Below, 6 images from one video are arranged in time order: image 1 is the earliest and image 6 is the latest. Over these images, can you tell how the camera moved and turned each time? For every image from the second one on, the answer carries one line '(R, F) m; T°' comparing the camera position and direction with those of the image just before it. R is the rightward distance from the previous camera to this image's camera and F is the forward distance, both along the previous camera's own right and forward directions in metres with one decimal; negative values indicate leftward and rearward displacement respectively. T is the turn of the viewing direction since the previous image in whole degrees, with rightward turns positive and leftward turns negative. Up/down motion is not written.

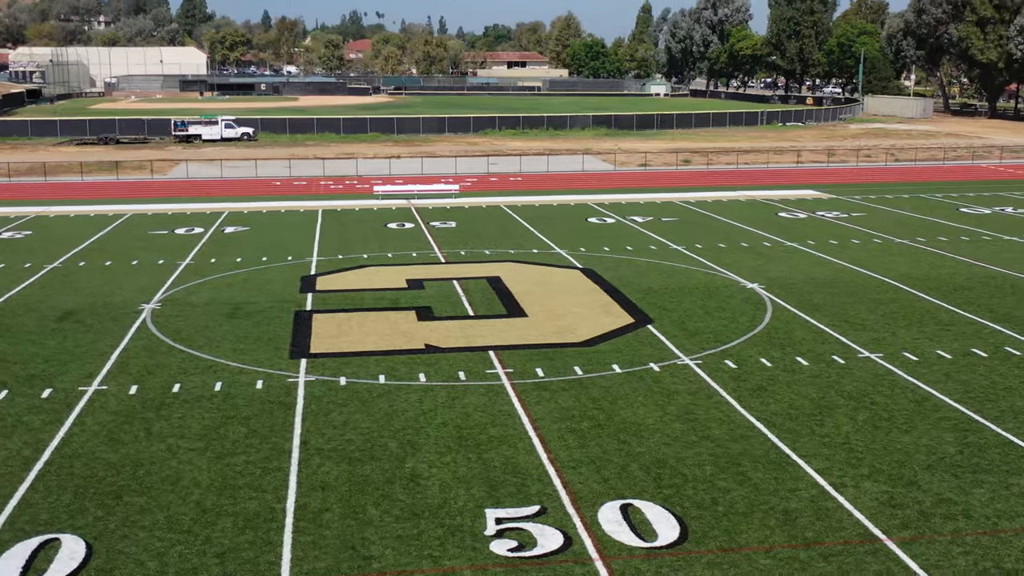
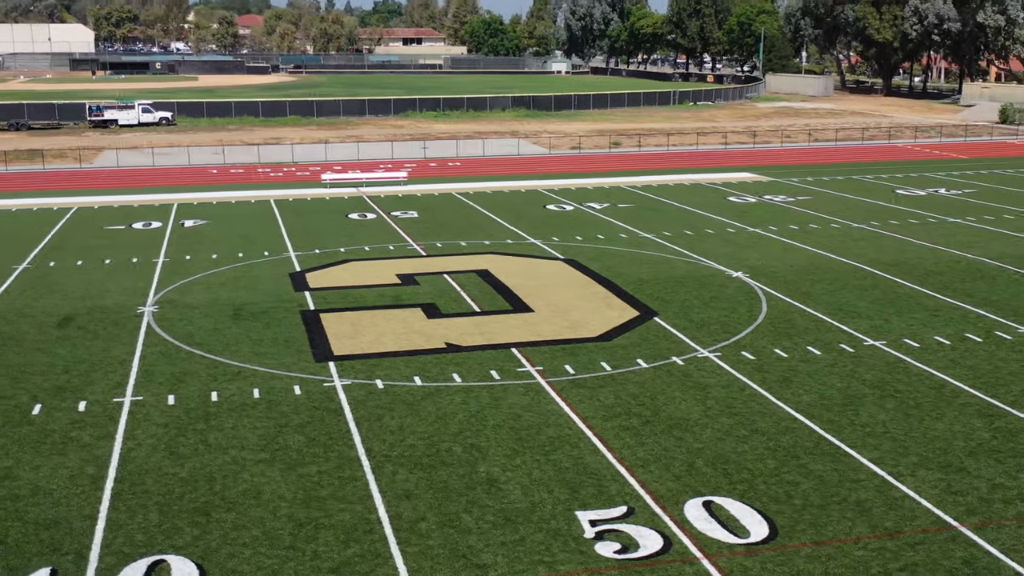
(-2.0, -0.2) m; +5°
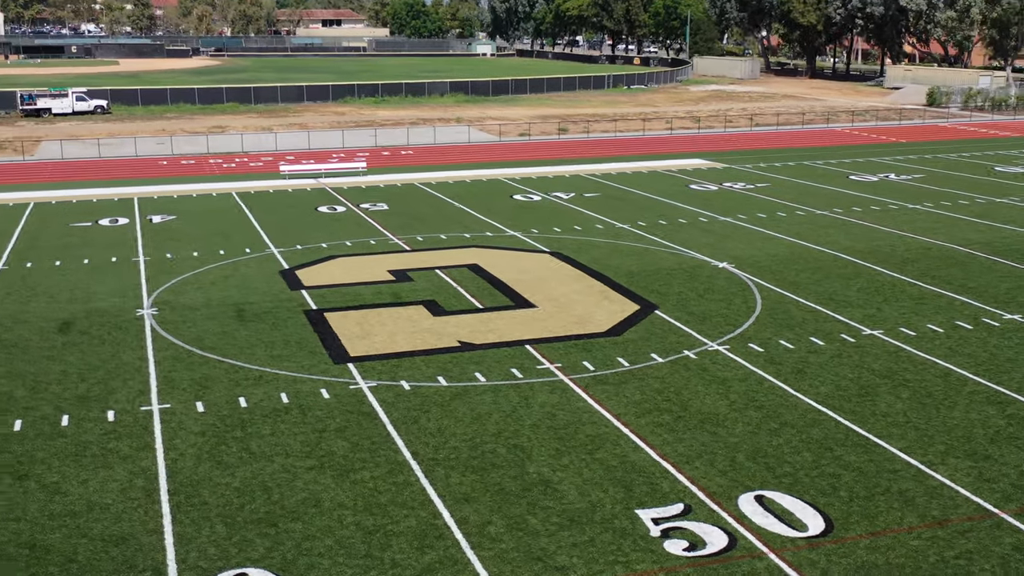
(-1.4, -0.1) m; +4°
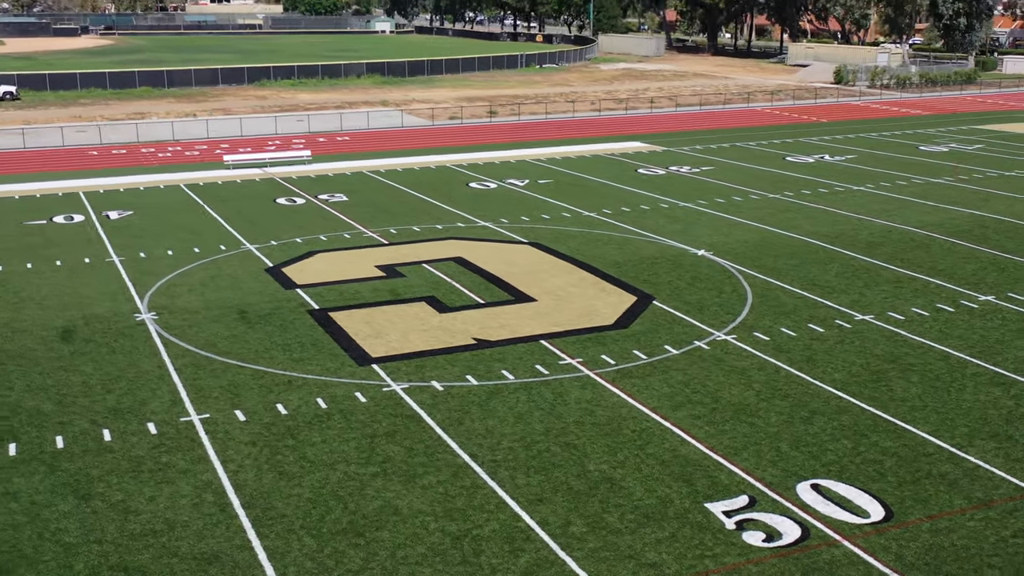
(-1.9, -0.2) m; +5°
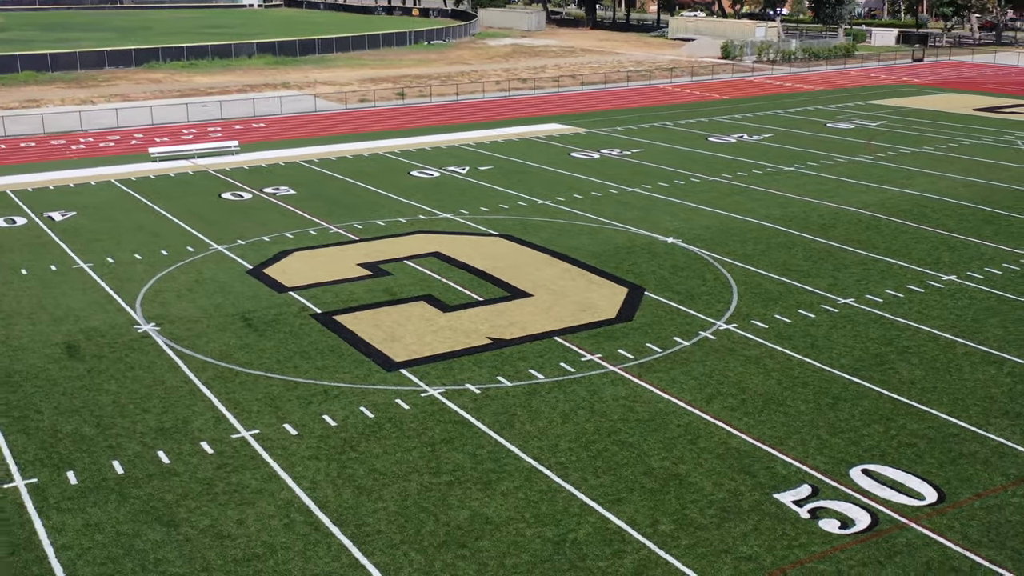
(-2.4, -0.2) m; +7°
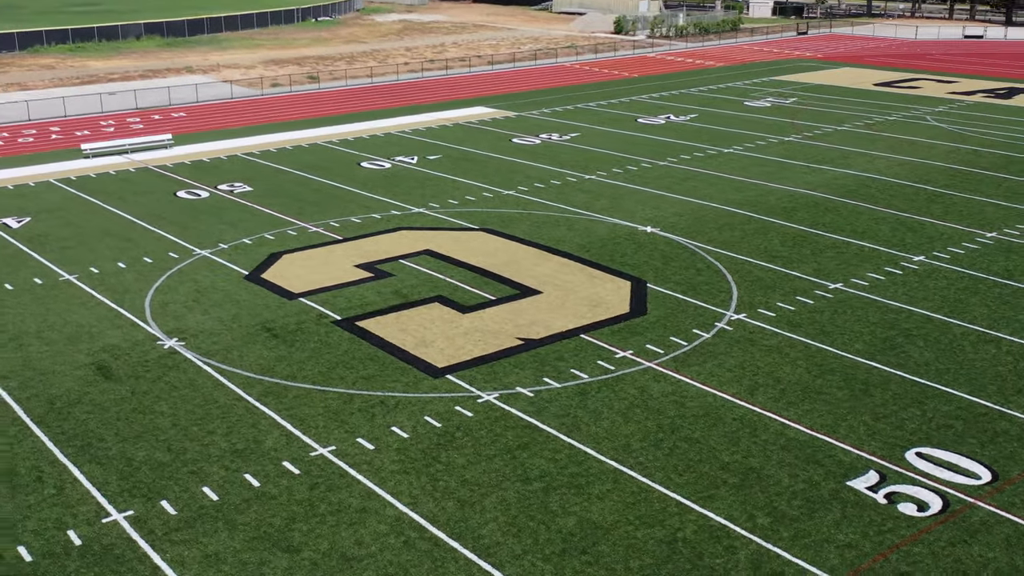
(-2.7, -0.3) m; +7°
